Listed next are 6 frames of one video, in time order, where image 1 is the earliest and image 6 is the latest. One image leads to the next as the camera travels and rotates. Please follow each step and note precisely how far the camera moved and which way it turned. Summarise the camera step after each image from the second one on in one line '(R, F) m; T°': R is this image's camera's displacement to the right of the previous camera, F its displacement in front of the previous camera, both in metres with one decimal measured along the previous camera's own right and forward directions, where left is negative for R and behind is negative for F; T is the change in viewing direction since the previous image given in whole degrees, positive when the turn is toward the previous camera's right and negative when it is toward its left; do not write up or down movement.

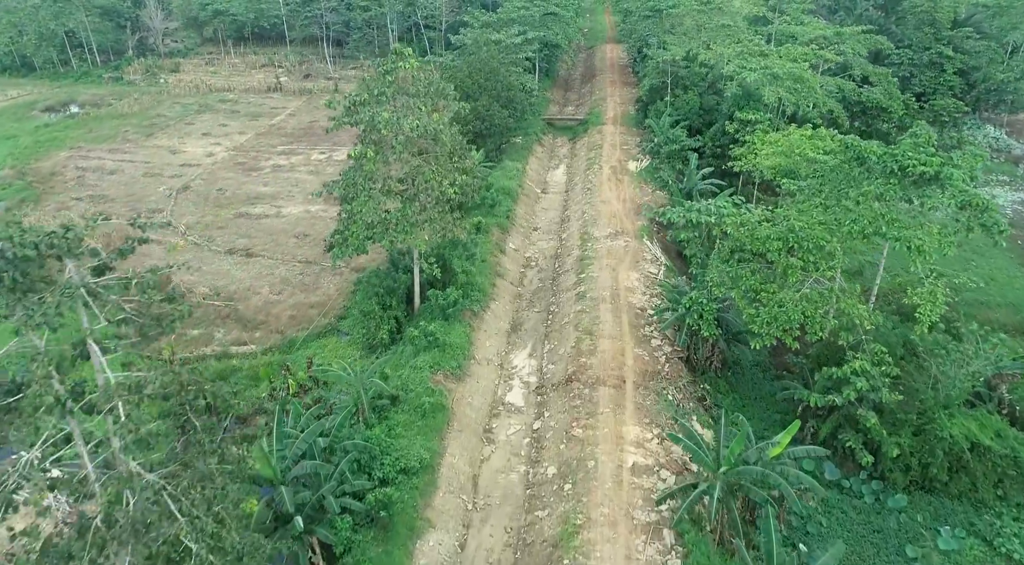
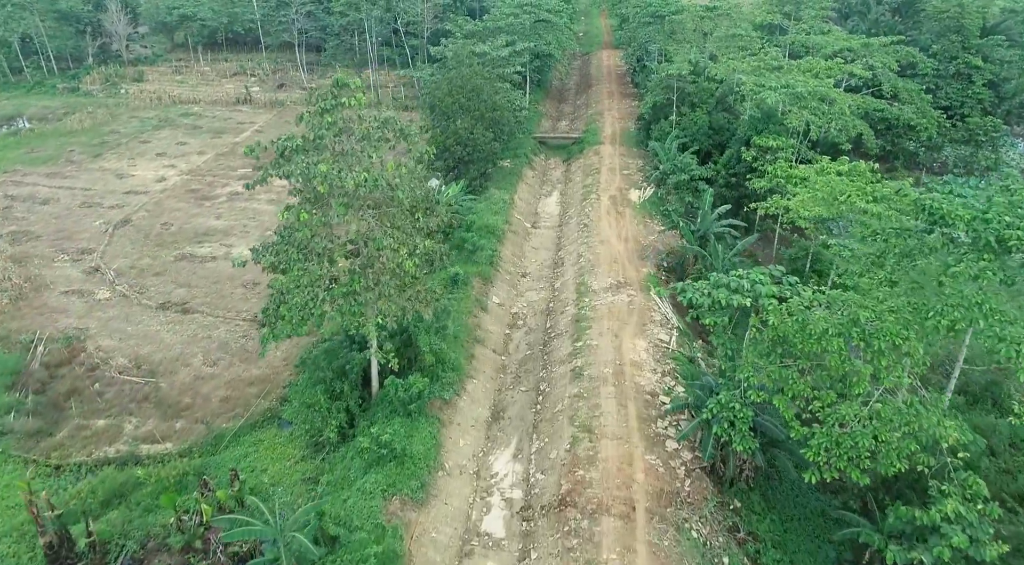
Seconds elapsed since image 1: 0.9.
(+0.3, +3.2) m; 0°
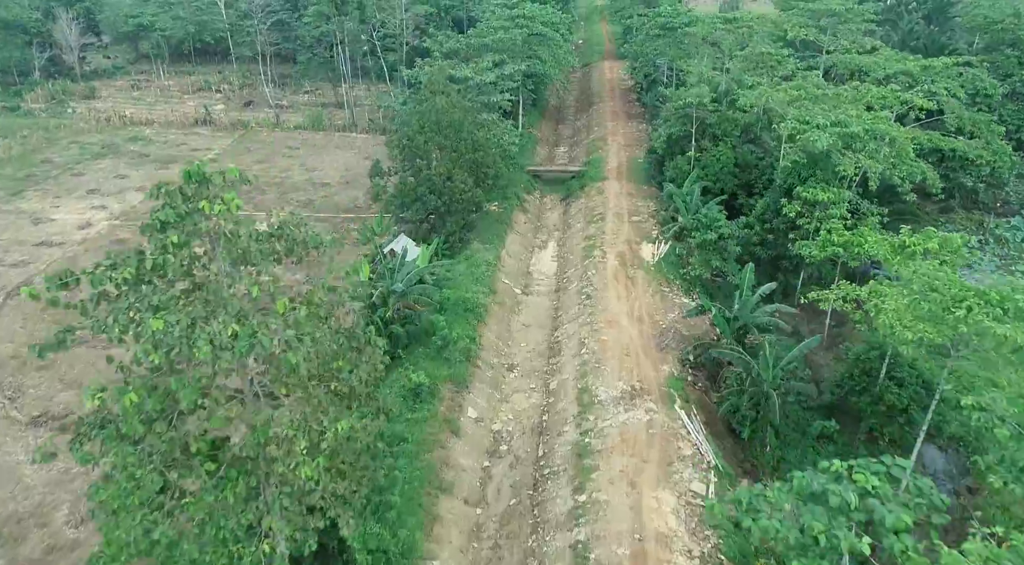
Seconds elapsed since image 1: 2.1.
(+0.3, +4.2) m; 0°
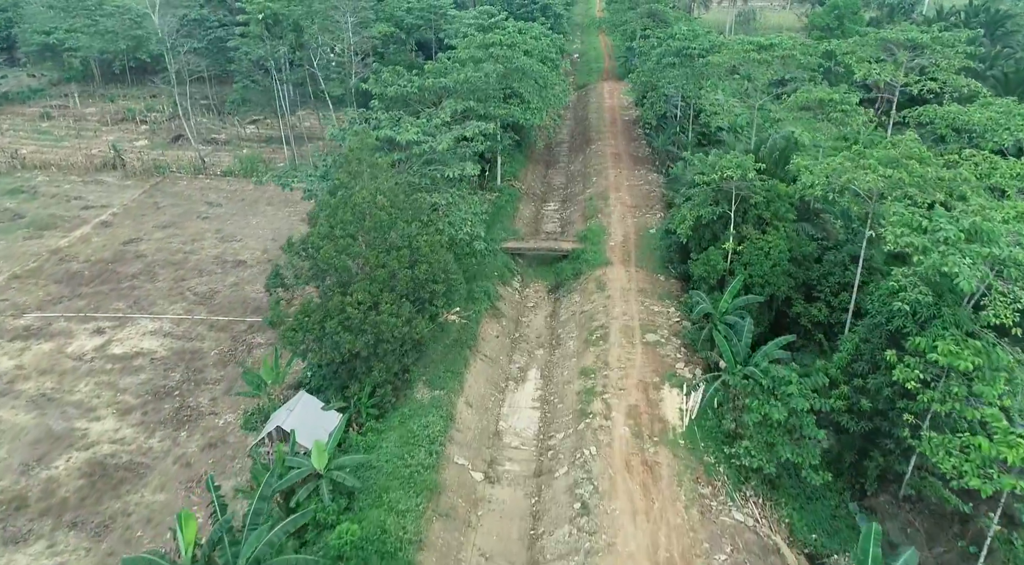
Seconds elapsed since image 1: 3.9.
(+0.7, +6.4) m; 0°
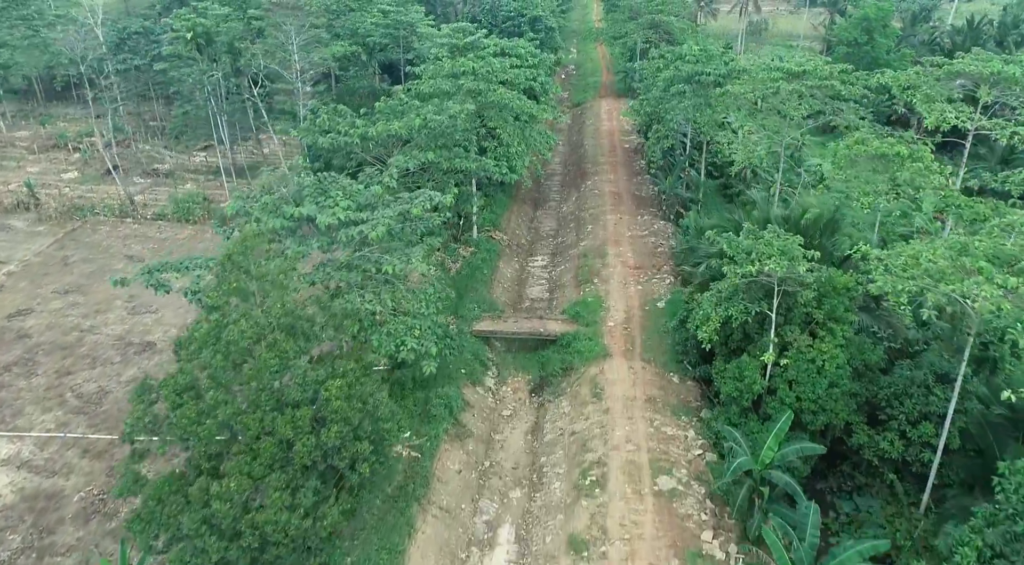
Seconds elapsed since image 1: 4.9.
(+0.5, +4.1) m; 0°
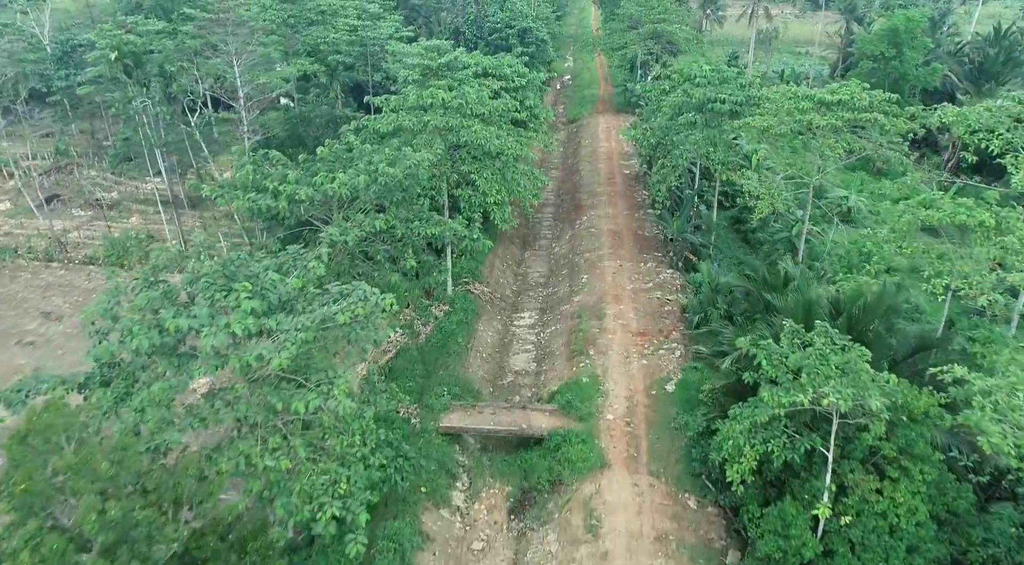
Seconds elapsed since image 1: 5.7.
(+0.4, +3.0) m; 0°
